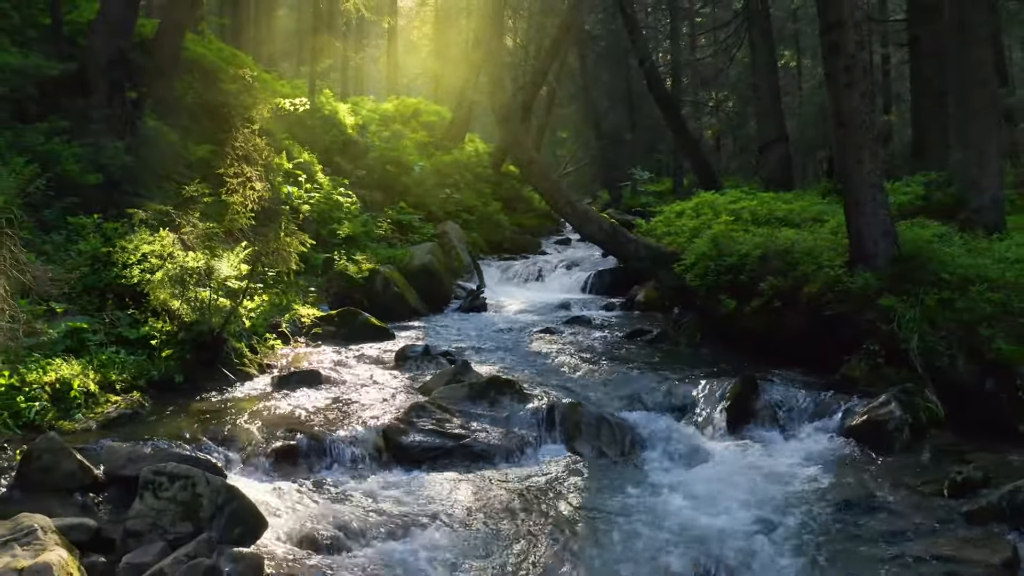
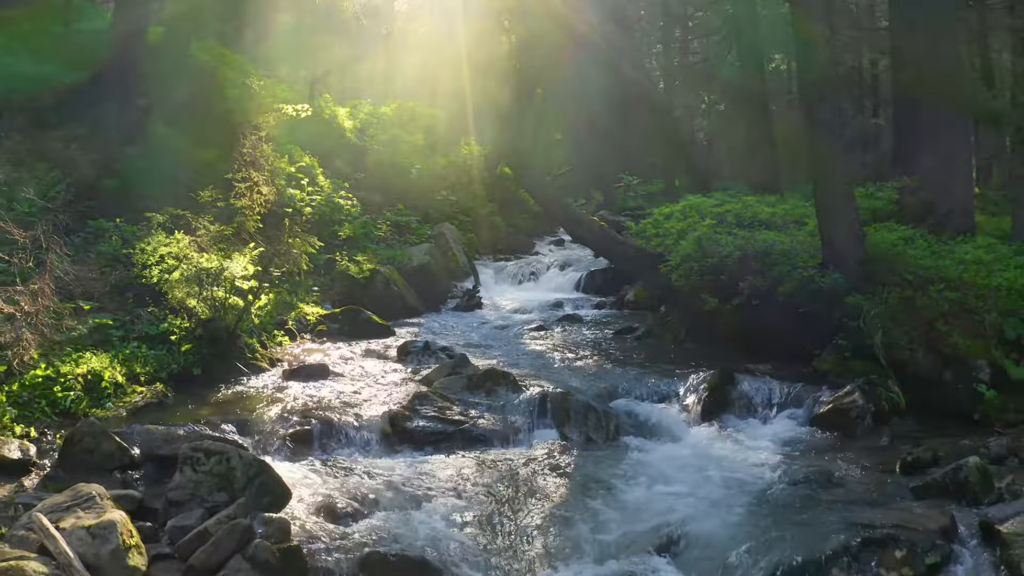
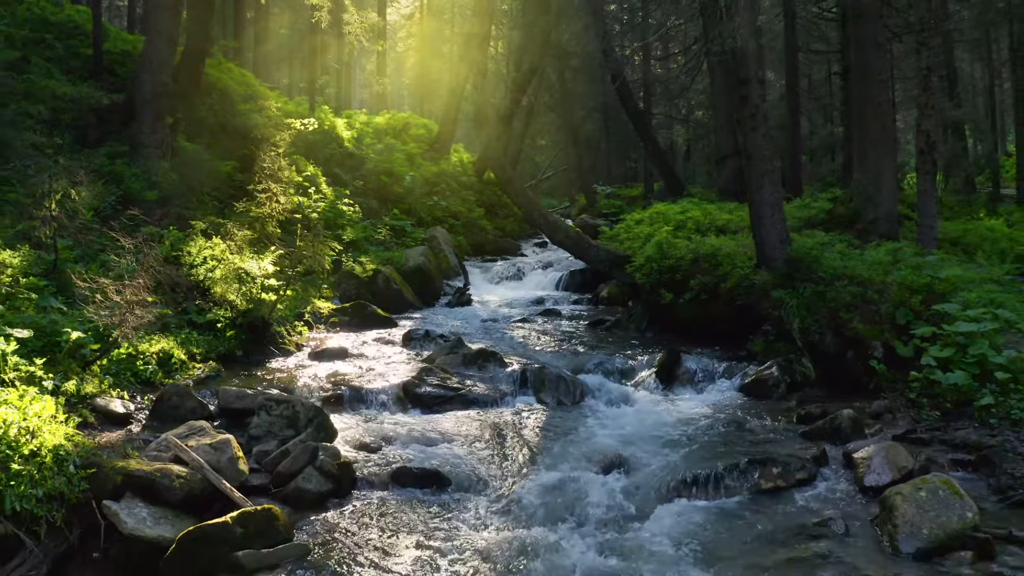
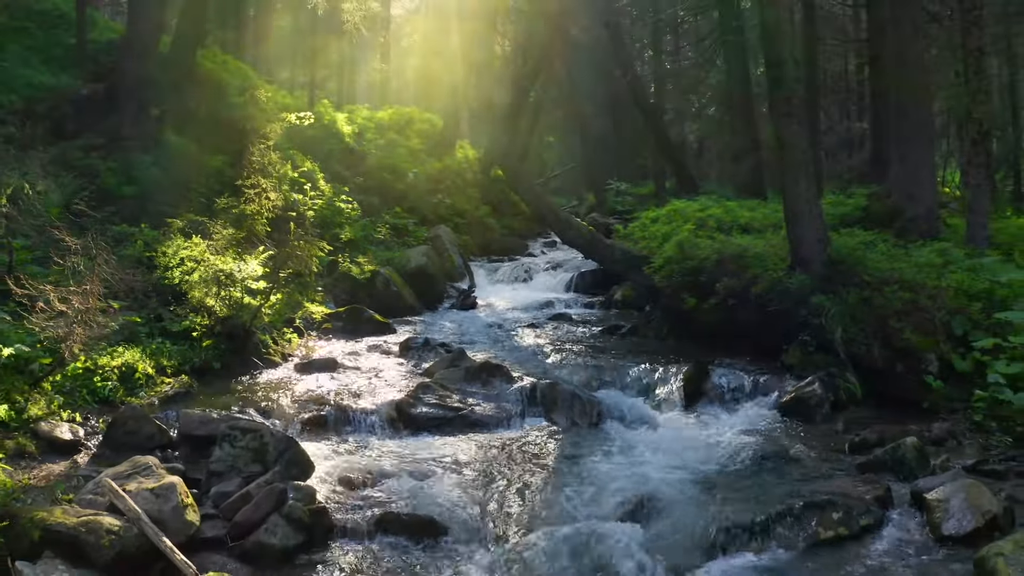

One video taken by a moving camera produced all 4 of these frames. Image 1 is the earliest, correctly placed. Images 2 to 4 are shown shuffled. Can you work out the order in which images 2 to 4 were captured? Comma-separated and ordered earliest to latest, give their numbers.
2, 4, 3
